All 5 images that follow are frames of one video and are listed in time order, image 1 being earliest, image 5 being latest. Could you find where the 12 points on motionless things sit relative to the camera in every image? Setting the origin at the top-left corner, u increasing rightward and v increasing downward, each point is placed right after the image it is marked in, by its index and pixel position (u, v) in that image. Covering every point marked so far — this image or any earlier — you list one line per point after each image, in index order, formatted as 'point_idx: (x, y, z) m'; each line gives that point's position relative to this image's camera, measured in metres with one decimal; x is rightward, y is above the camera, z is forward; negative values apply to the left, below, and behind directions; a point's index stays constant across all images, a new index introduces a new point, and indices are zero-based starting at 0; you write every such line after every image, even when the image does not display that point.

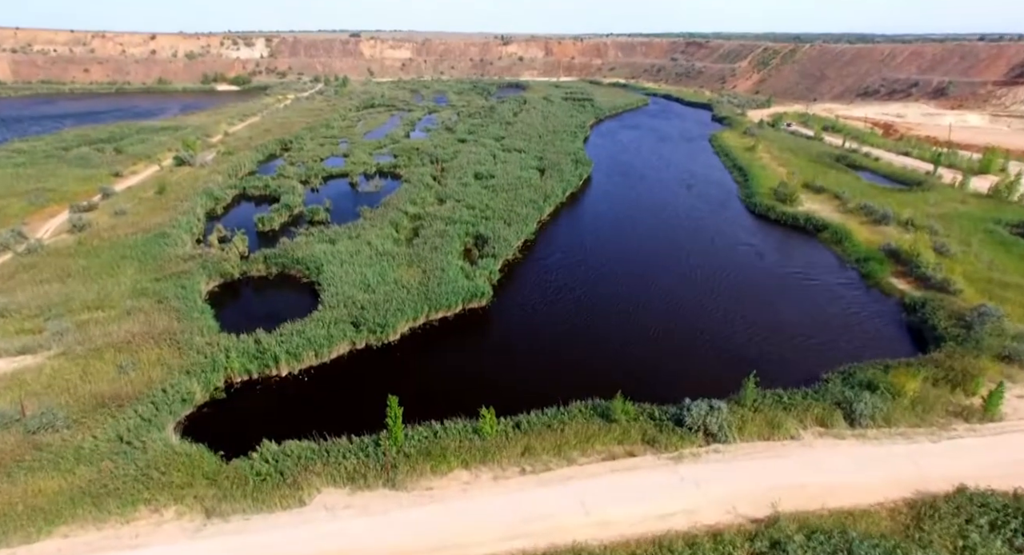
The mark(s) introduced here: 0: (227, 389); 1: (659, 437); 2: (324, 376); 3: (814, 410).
0: (-9.8, -3.9, +17.7) m
1: (+4.1, -4.5, +14.4) m
2: (-6.8, -3.6, +18.7) m
3: (+8.8, -3.8, +14.9) m
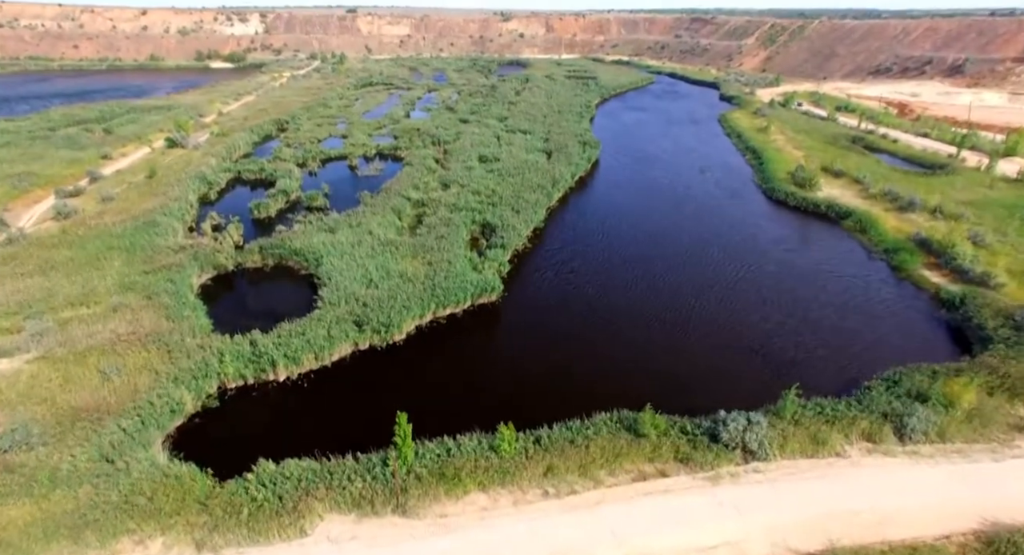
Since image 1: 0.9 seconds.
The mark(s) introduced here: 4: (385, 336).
0: (-9.3, -3.8, +16.4) m
1: (+4.6, -4.5, +13.2) m
2: (-6.3, -3.5, +17.4) m
3: (+9.3, -3.8, +13.7) m
4: (-4.7, -2.2, +19.1) m
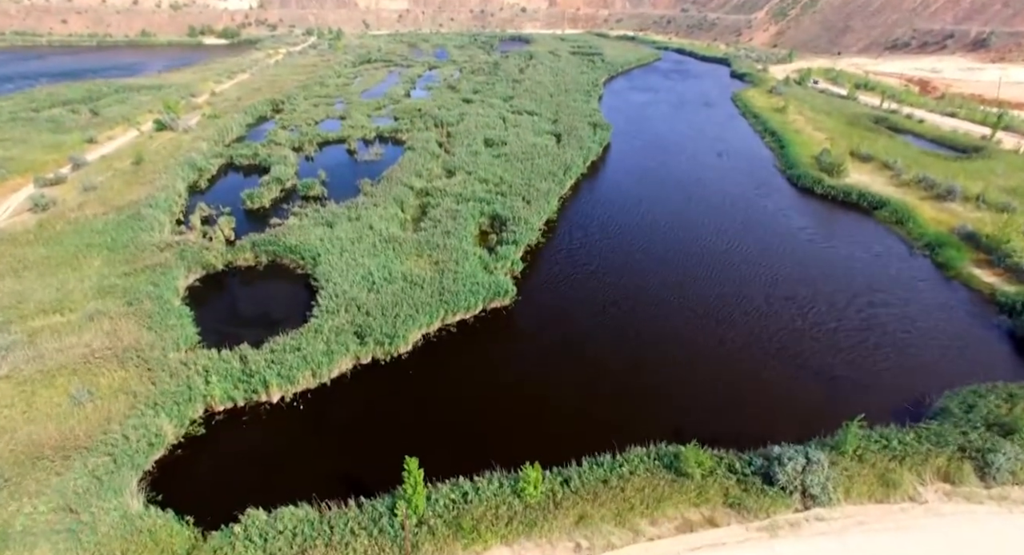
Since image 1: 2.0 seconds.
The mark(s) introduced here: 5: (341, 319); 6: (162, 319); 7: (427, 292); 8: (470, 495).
0: (-8.7, -4.1, +14.7) m
1: (+5.2, -4.9, +11.5) m
2: (-5.7, -3.8, +15.6) m
3: (+9.8, -4.2, +11.9) m
4: (-4.1, -2.4, +17.3) m
5: (-6.0, -1.5, +18.1) m
6: (-12.4, -1.5, +18.2) m
7: (-3.3, -0.5, +19.7) m
8: (-0.9, -4.9, +11.7) m
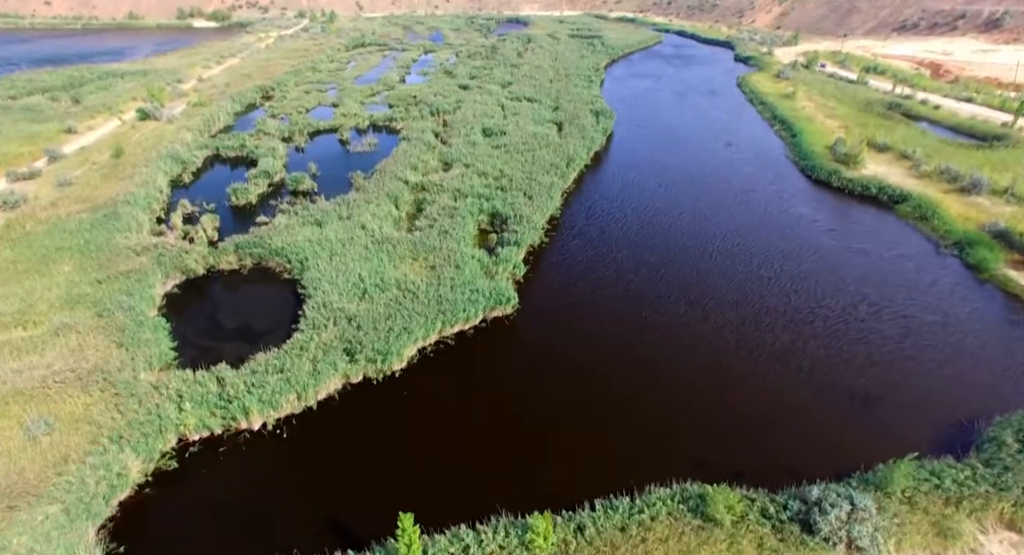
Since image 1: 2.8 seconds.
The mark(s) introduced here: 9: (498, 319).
0: (-8.6, -4.6, +13.3) m
1: (+5.4, -5.4, +10.2) m
2: (-5.6, -4.2, +14.2) m
3: (+10.0, -4.7, +10.6) m
4: (-4.0, -2.8, +15.9) m
5: (-5.9, -1.8, +16.6) m
6: (-12.3, -1.8, +16.7) m
7: (-3.2, -0.8, +18.2) m
8: (-0.8, -5.4, +10.3) m
9: (-0.5, -1.5, +18.7) m
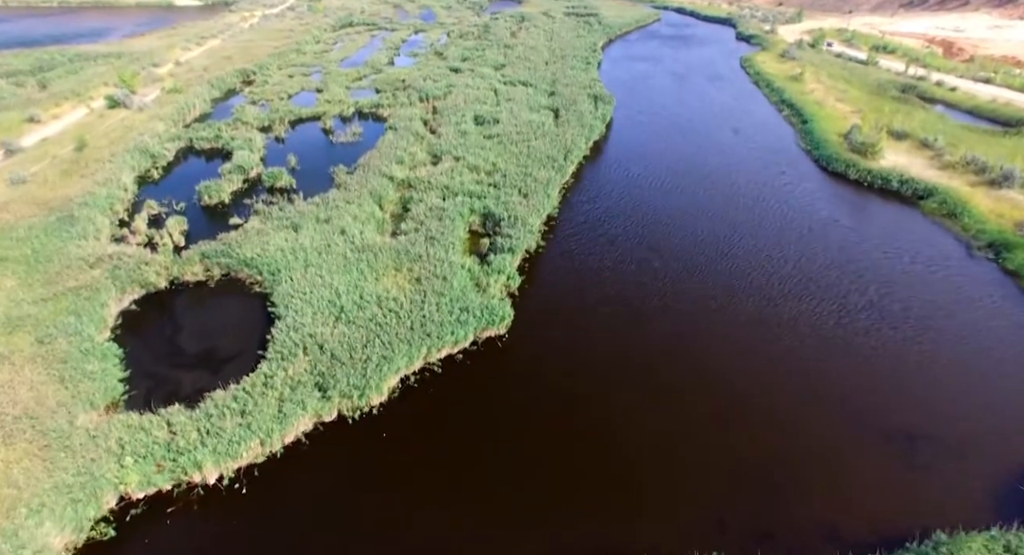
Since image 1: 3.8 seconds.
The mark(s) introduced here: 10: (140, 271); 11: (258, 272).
0: (-8.7, -5.3, +11.4) m
1: (+5.3, -6.2, +8.4) m
2: (-5.7, -4.9, +12.4) m
3: (+9.9, -5.4, +8.9) m
4: (-4.2, -3.4, +14.0) m
5: (-6.1, -2.4, +14.7) m
6: (-12.4, -2.5, +14.7) m
7: (-3.3, -1.4, +16.2) m
8: (-0.9, -6.2, +8.5) m
9: (-0.7, -2.0, +16.7) m
10: (-14.1, +0.3, +19.5) m
11: (-9.7, +0.3, +19.6) m
